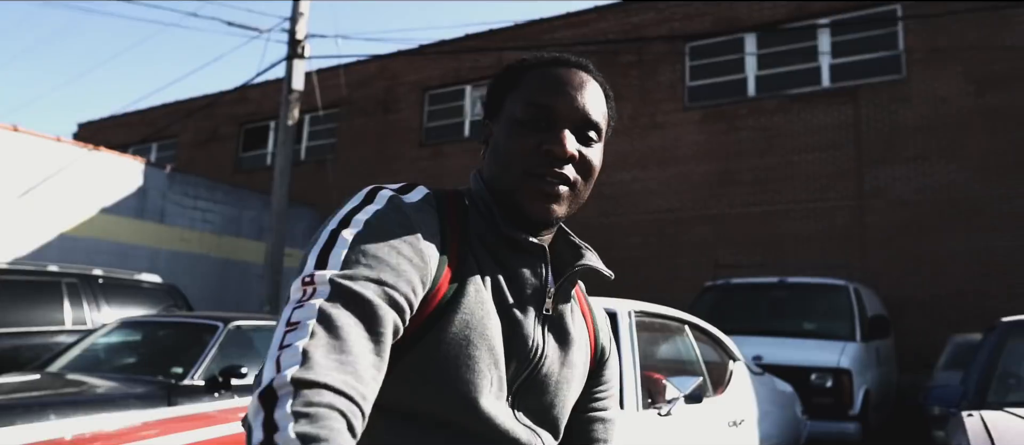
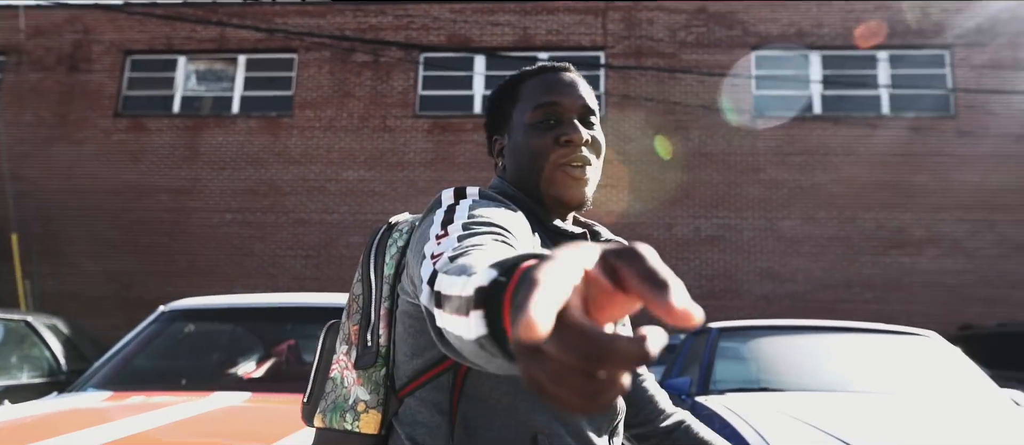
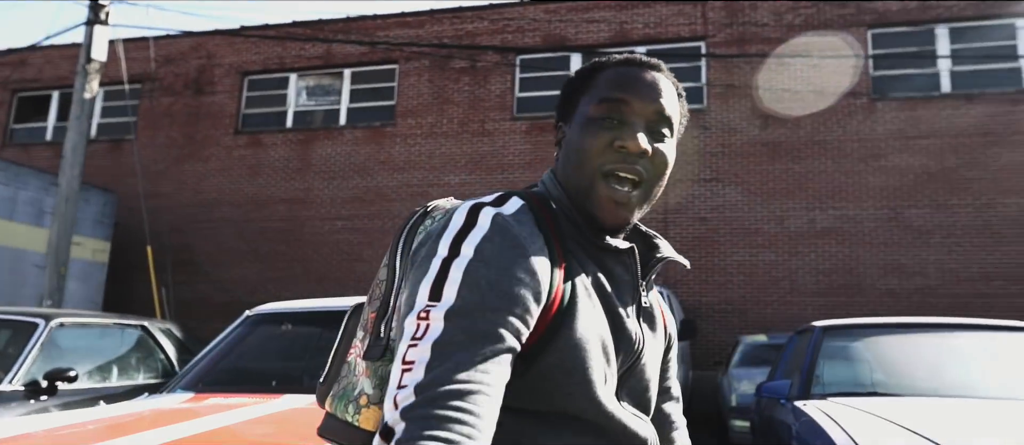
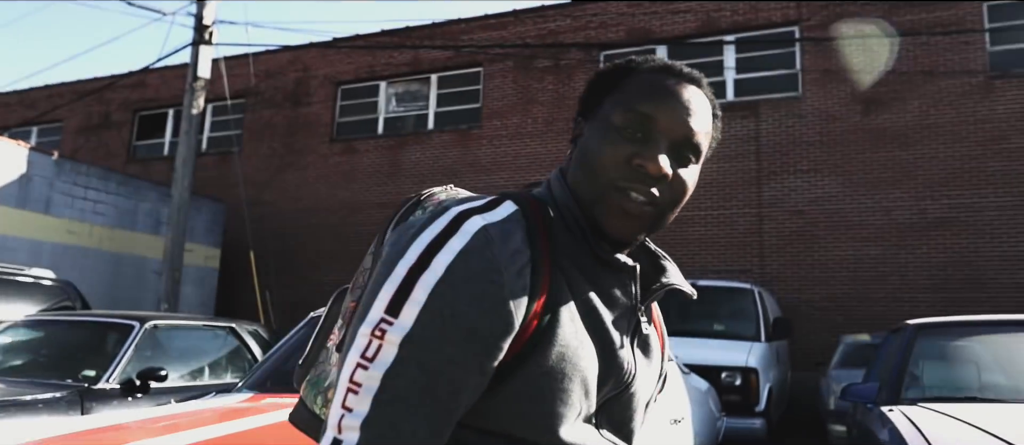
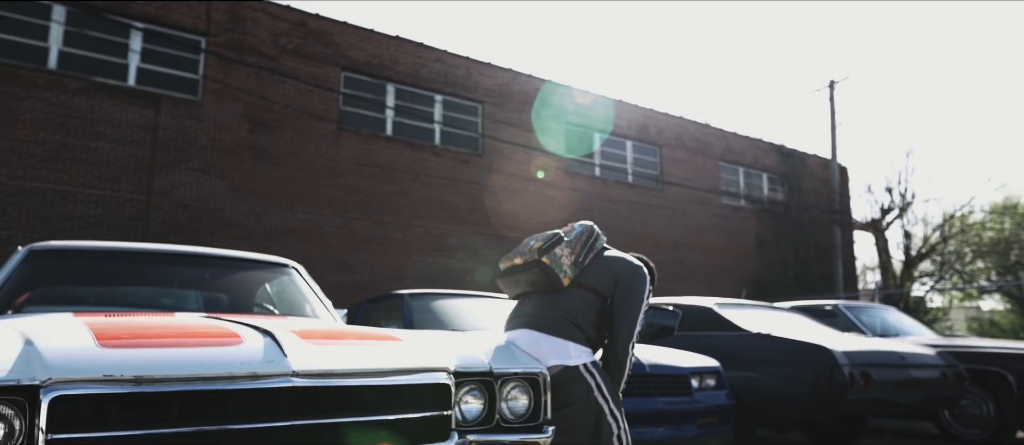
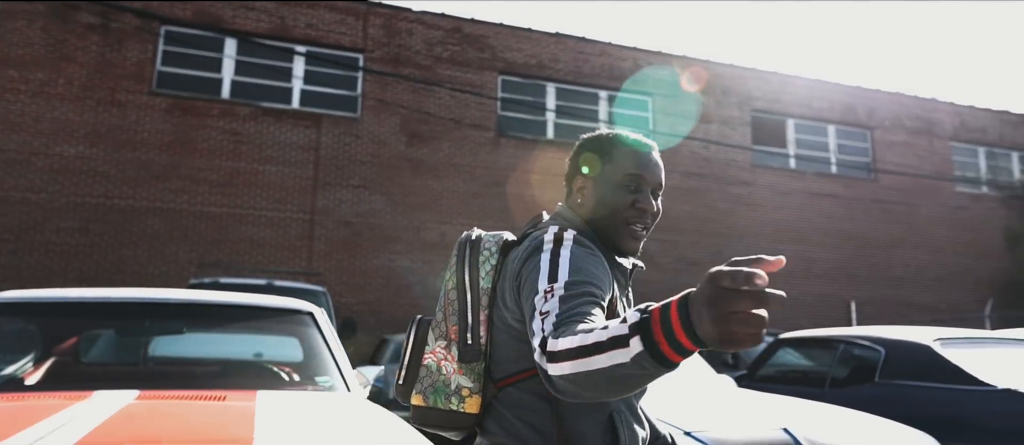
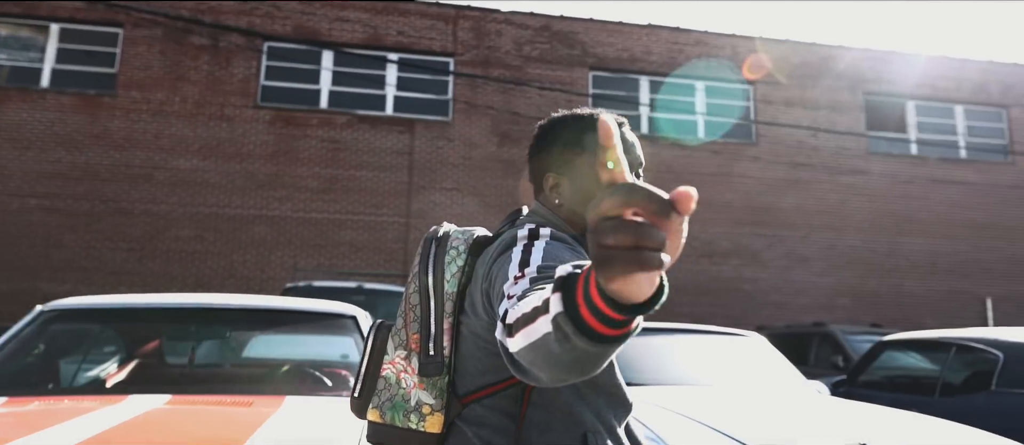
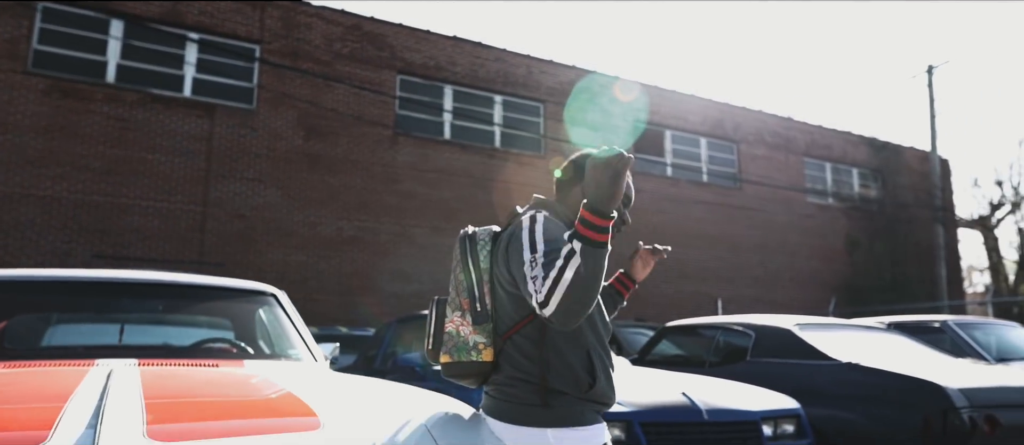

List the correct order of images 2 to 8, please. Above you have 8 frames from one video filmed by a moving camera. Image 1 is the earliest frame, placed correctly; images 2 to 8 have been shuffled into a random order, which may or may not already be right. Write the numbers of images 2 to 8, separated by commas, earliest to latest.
4, 3, 2, 7, 6, 8, 5
